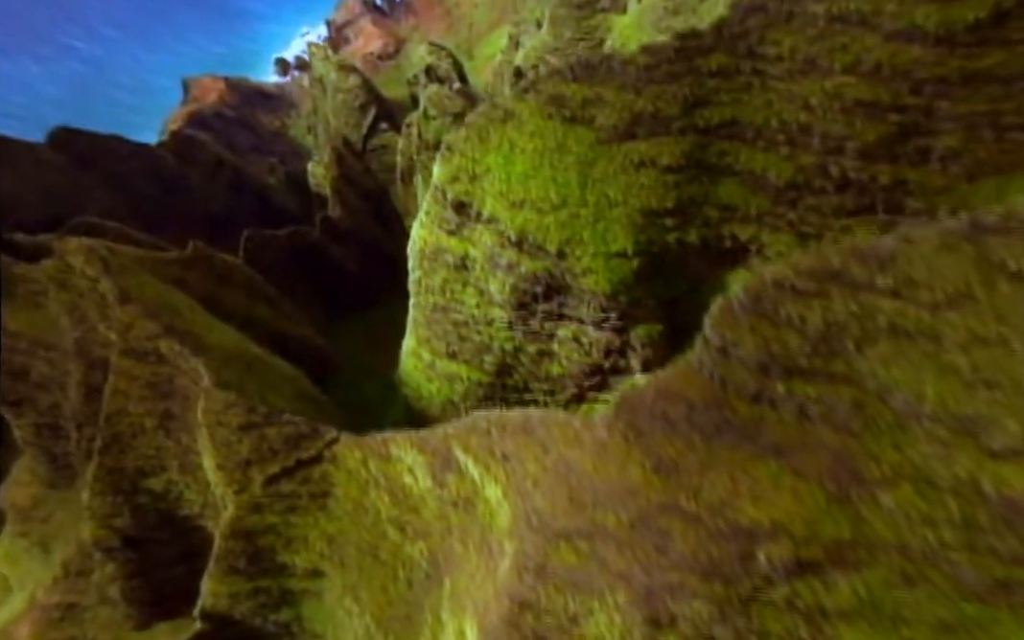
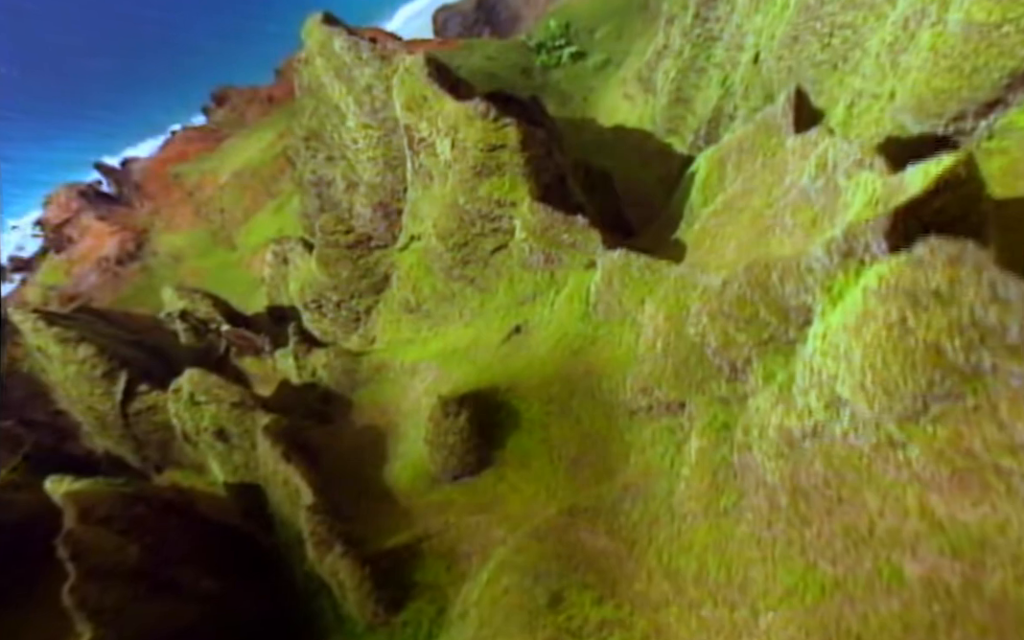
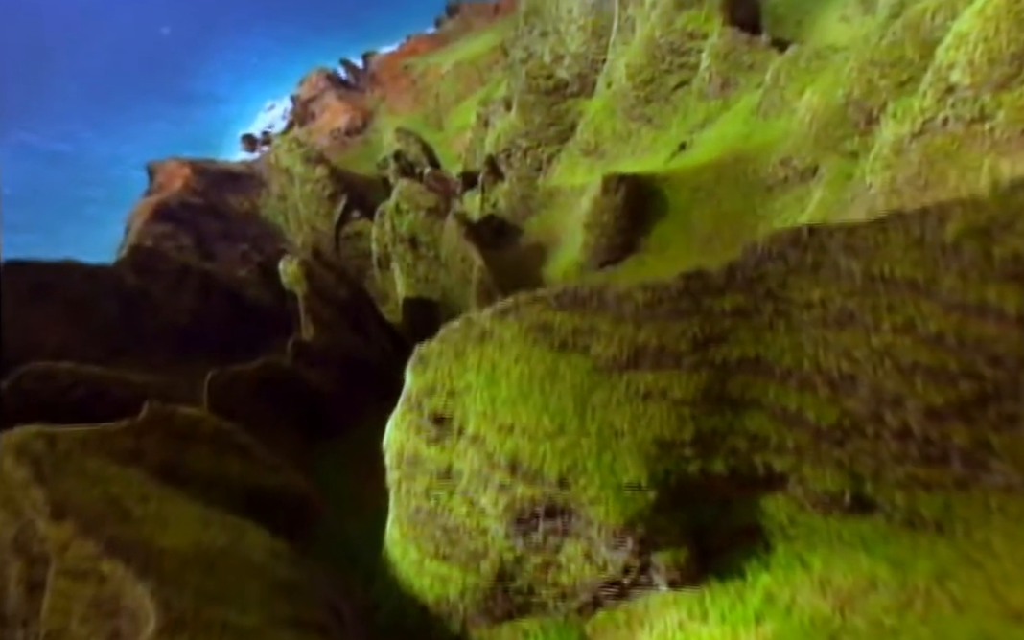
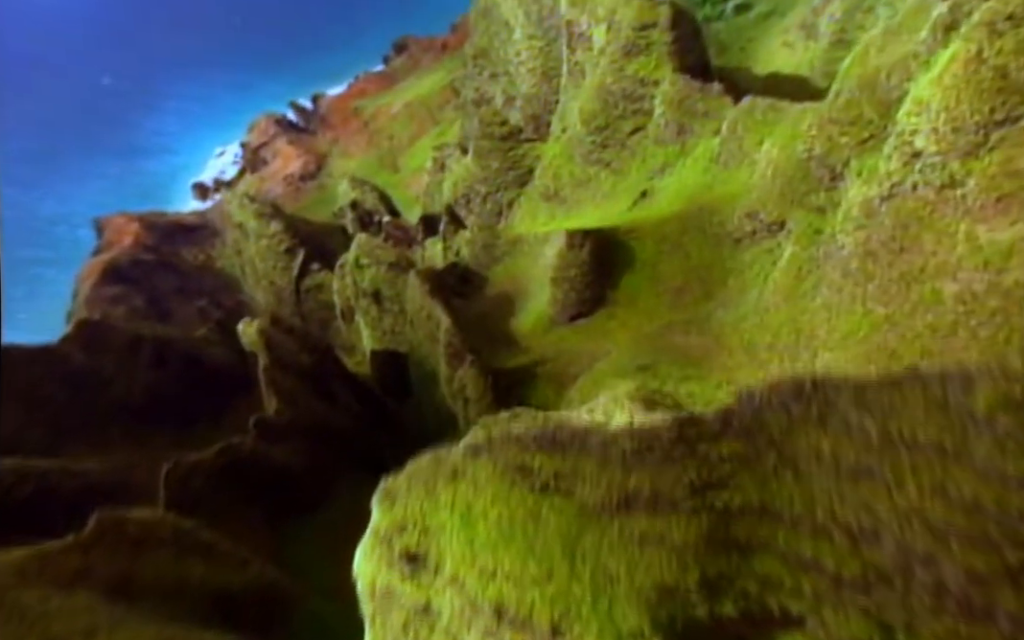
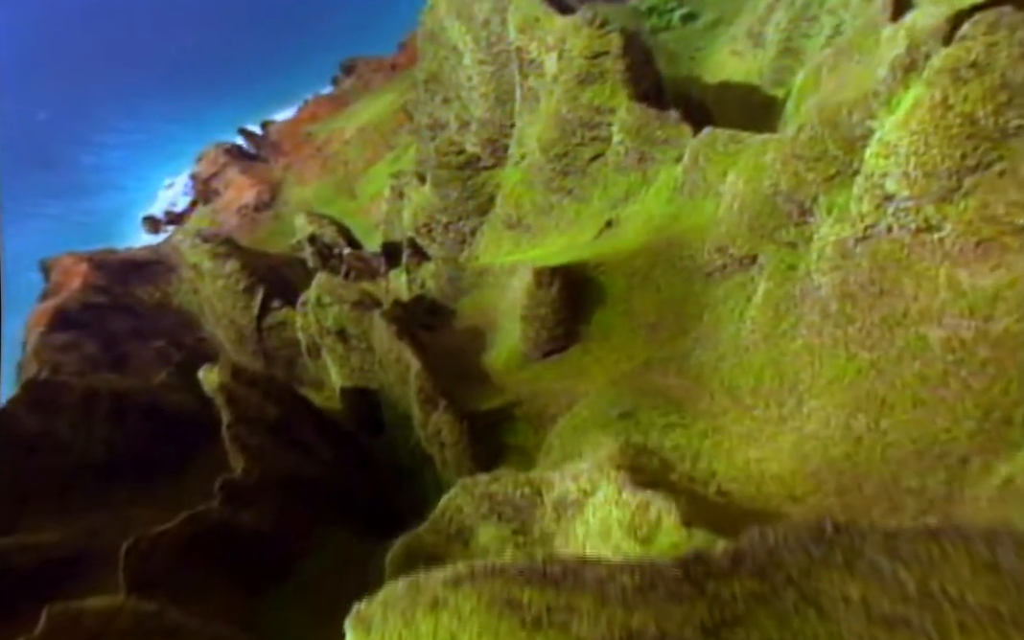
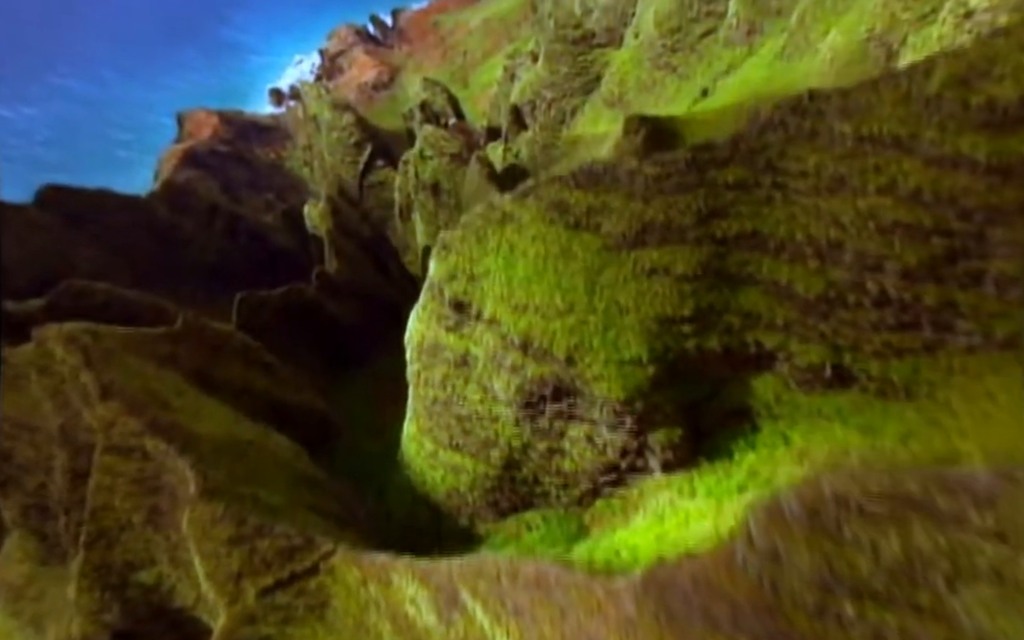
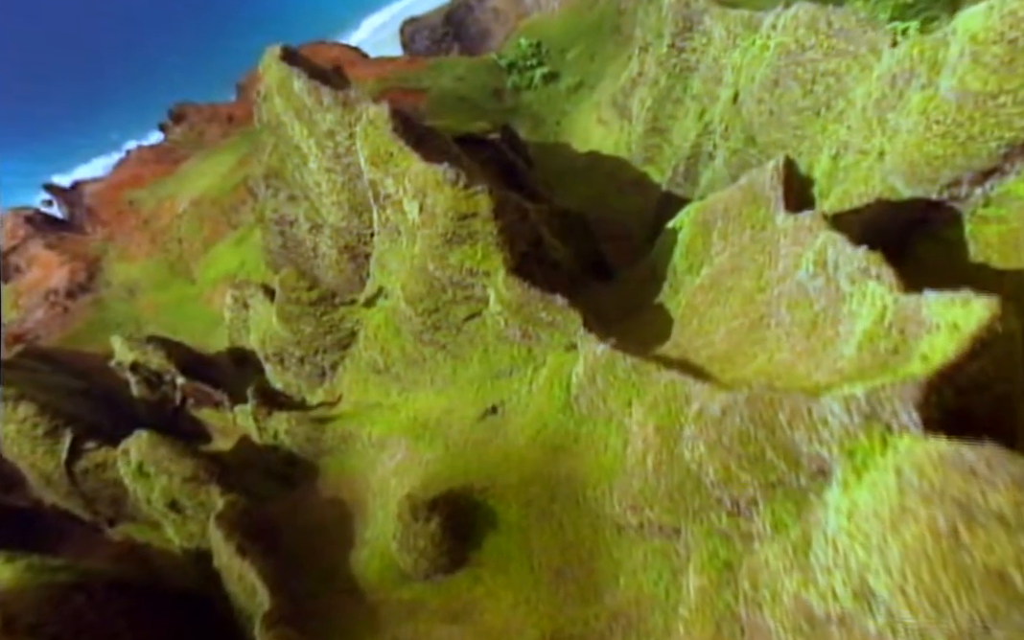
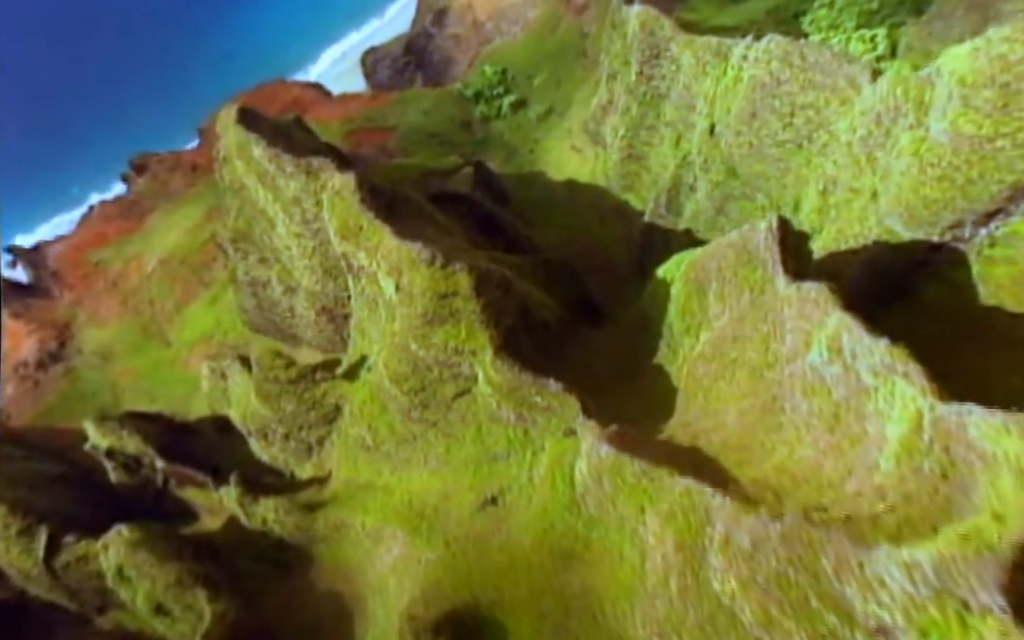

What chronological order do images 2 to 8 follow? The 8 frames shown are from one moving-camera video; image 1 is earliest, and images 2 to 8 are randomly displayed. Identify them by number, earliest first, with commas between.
6, 3, 4, 5, 2, 7, 8
